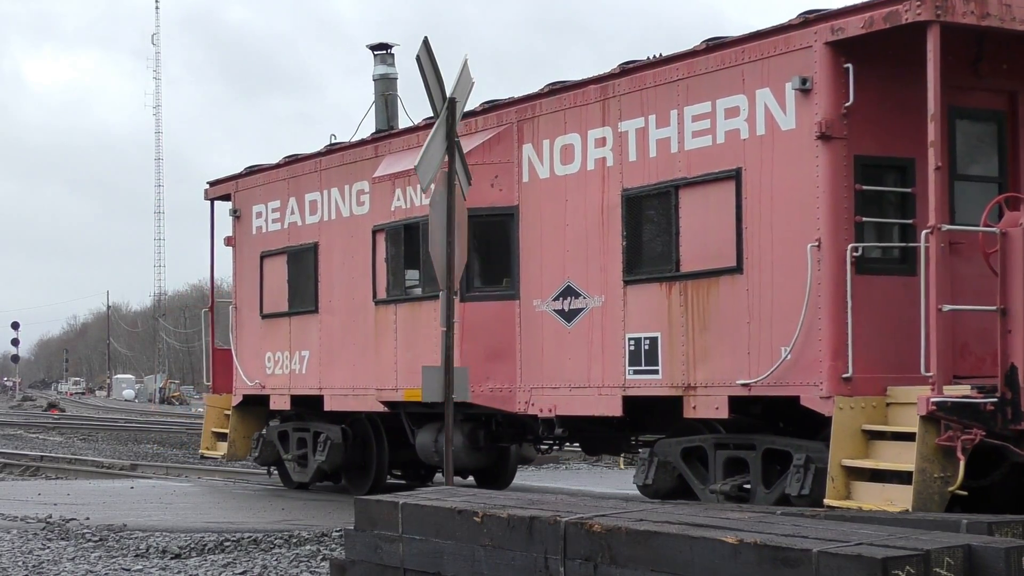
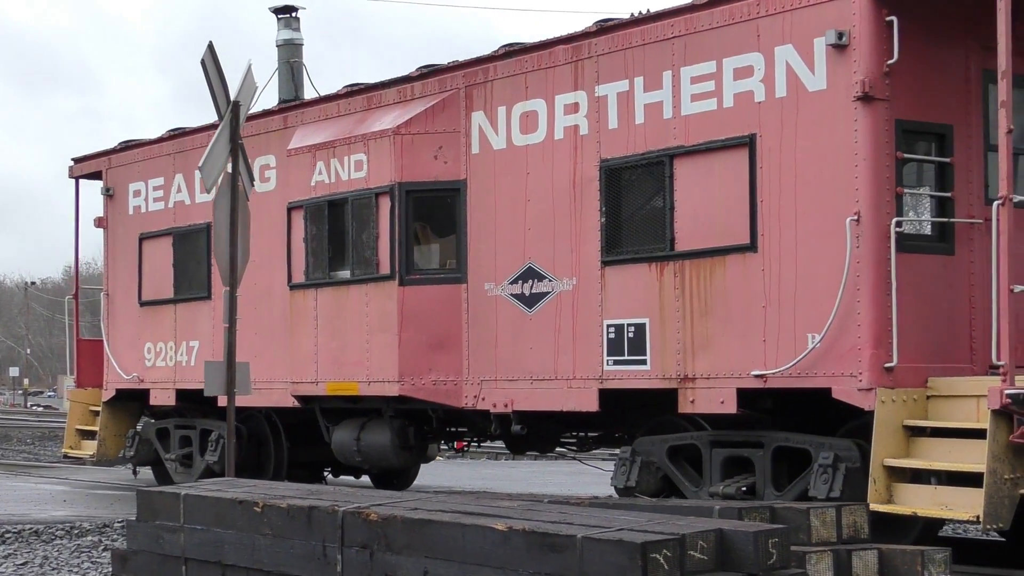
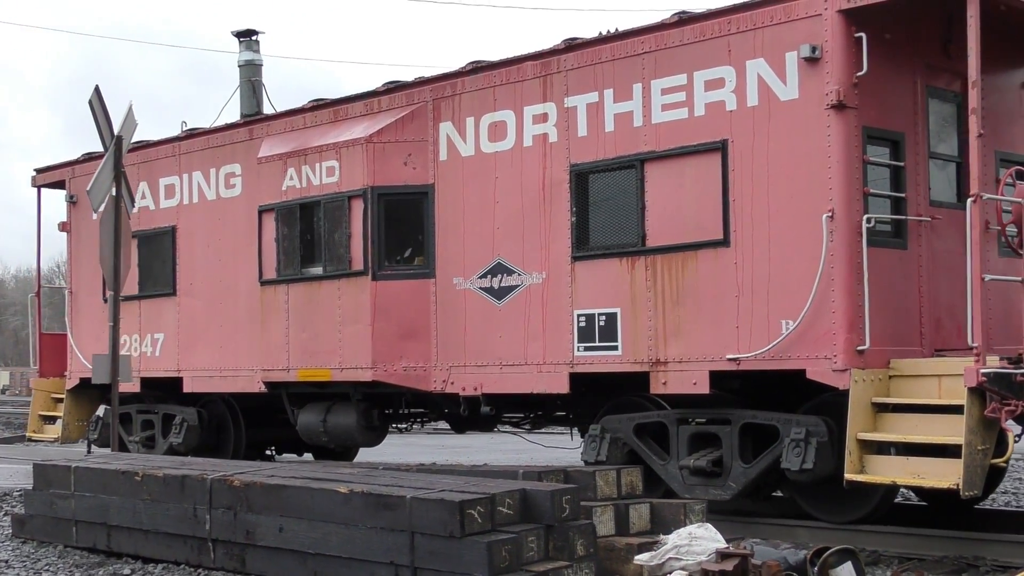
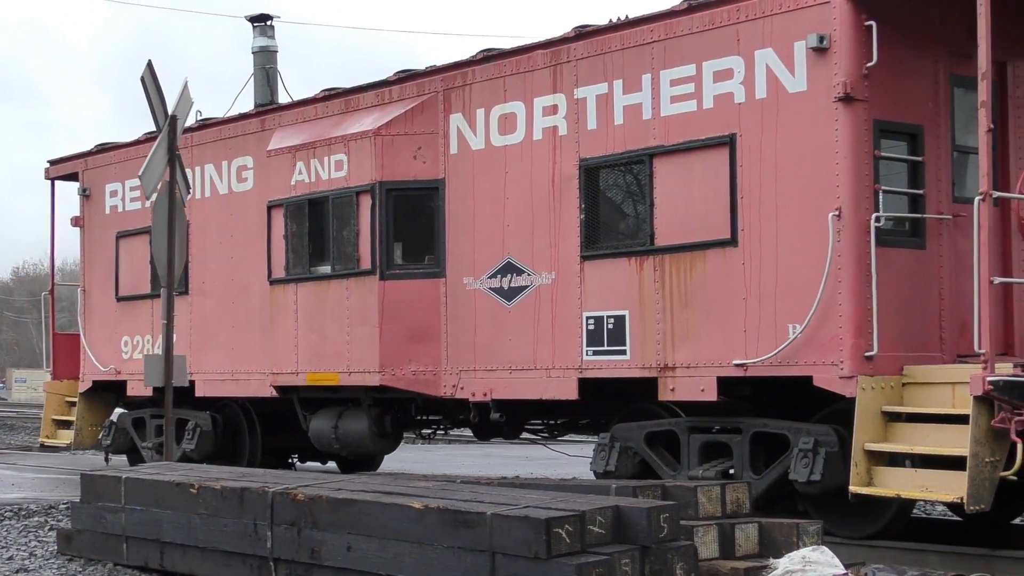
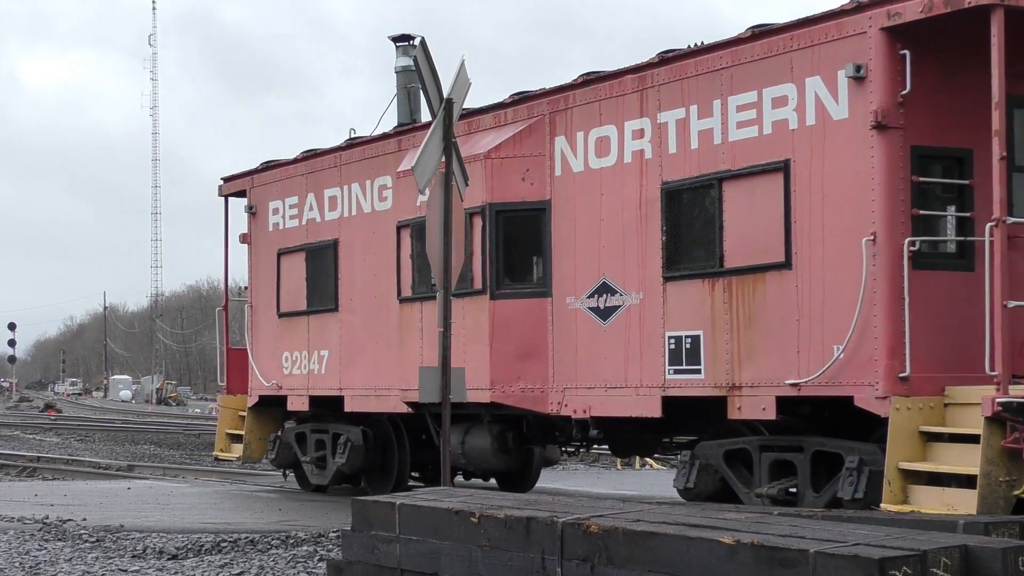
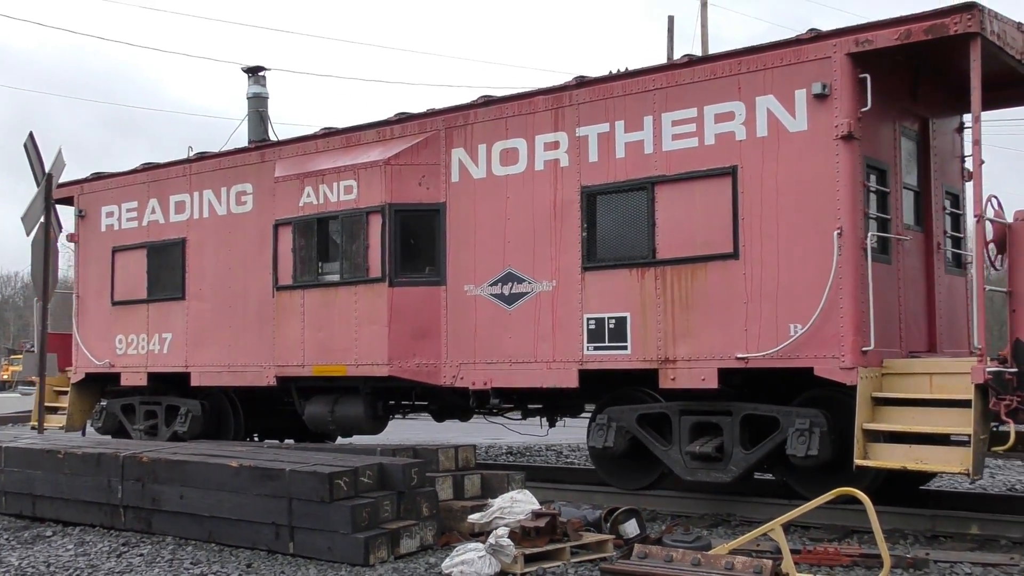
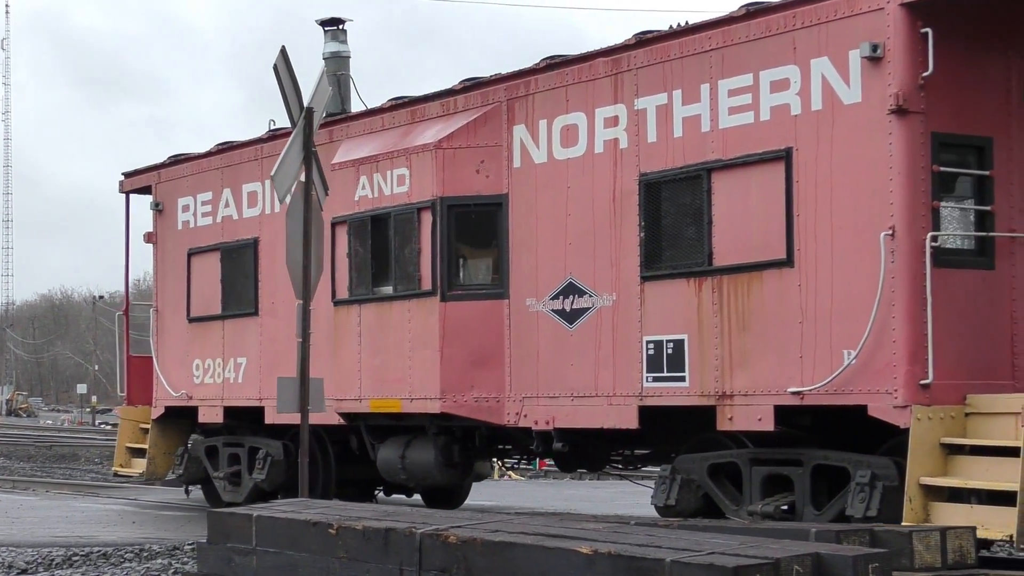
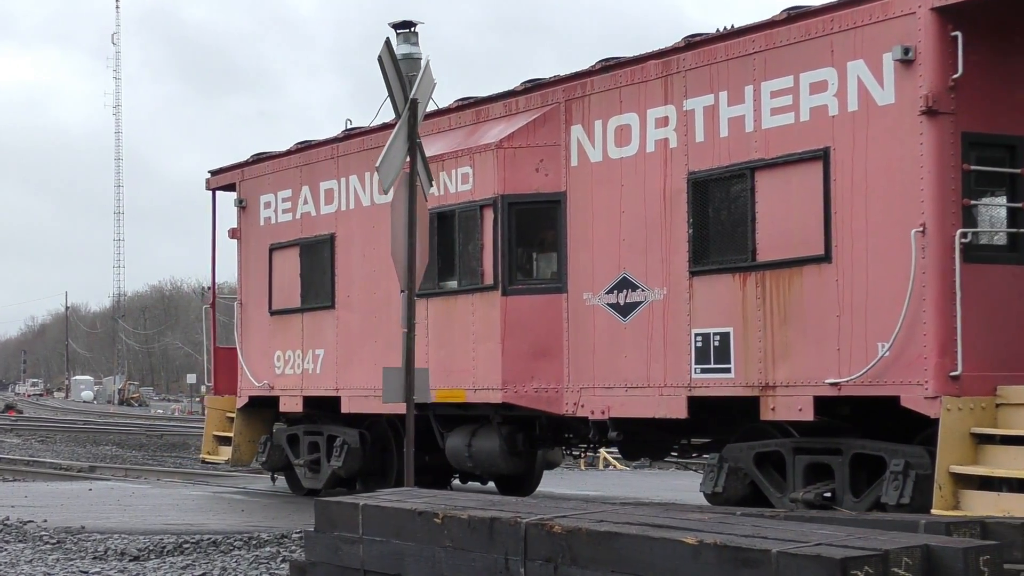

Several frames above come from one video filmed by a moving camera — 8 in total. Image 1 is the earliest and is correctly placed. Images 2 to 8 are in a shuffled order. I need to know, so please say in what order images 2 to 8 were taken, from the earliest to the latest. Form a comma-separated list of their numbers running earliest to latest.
5, 8, 7, 2, 4, 3, 6
